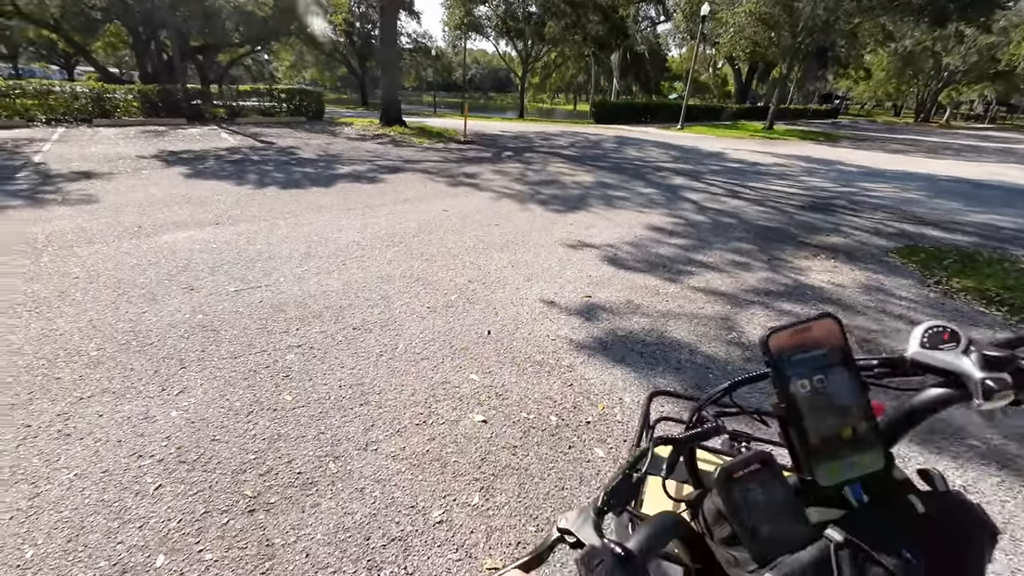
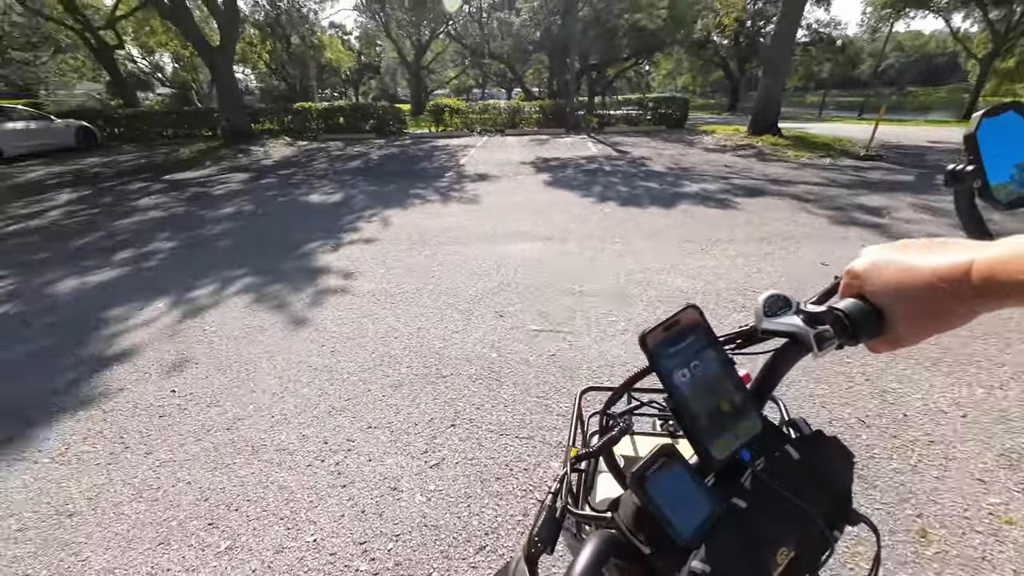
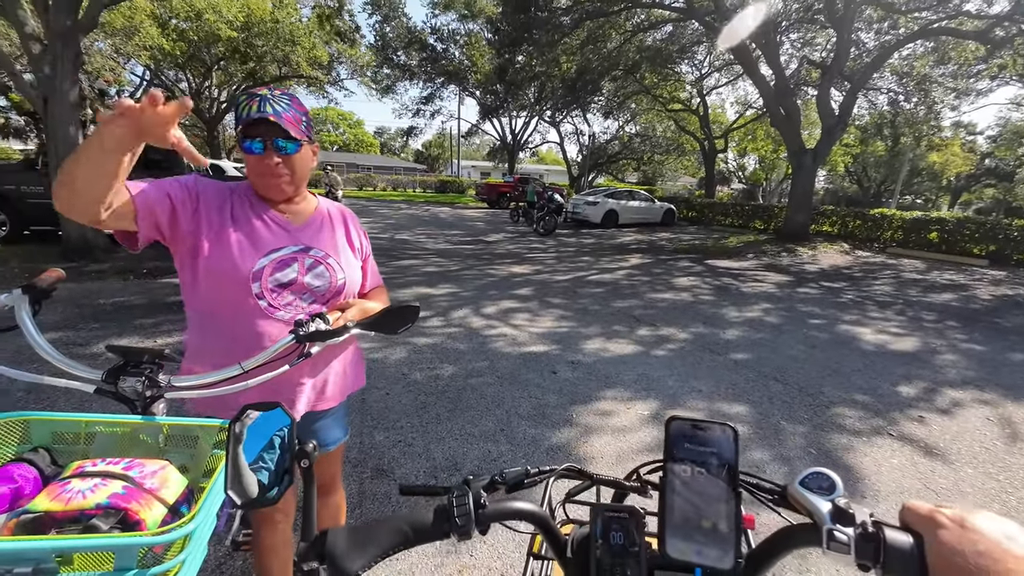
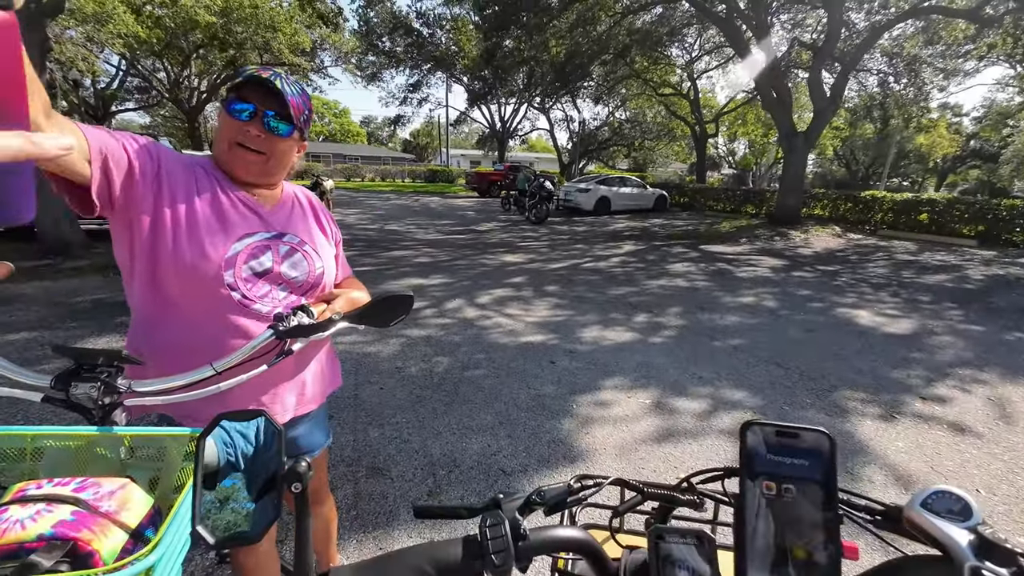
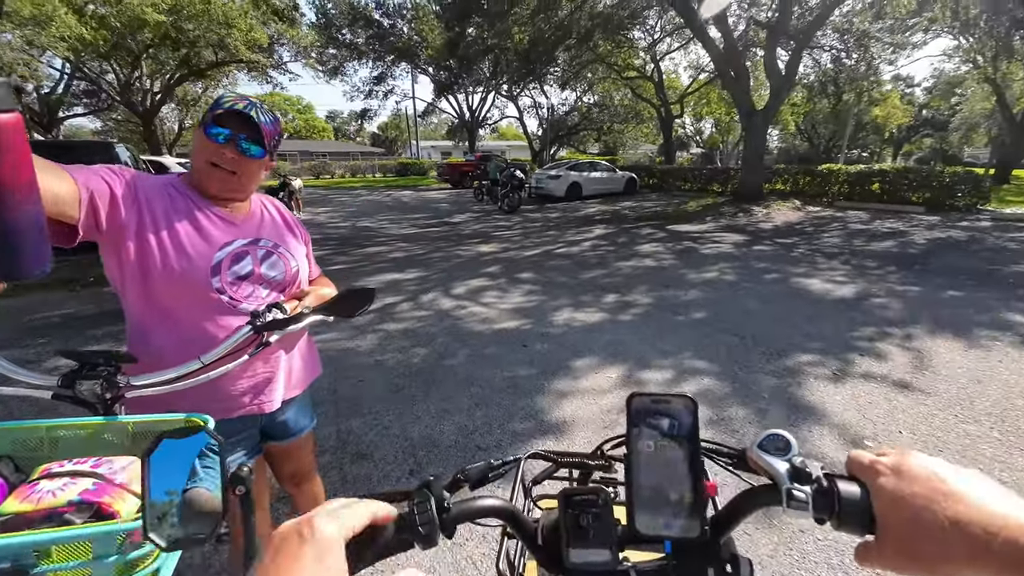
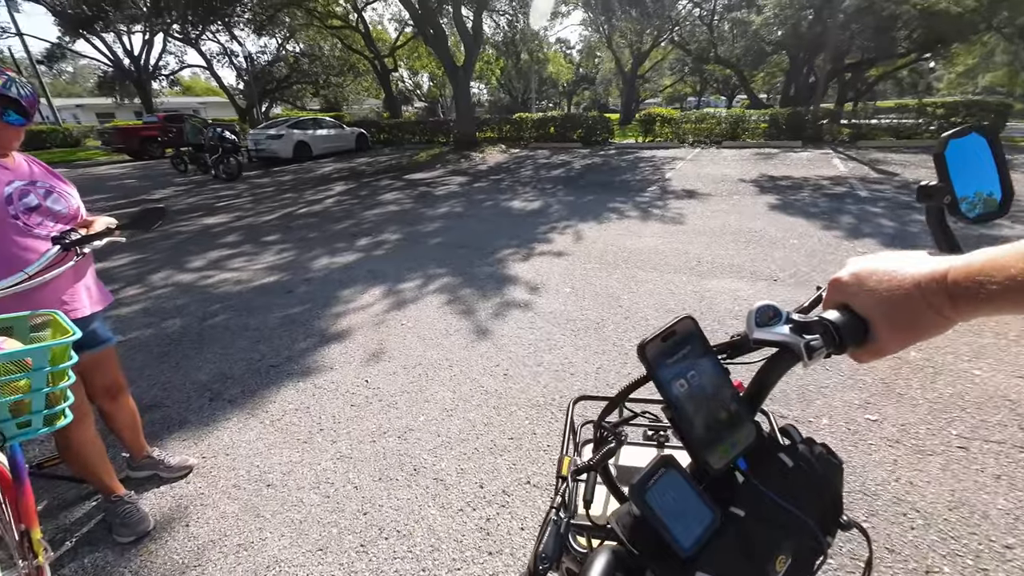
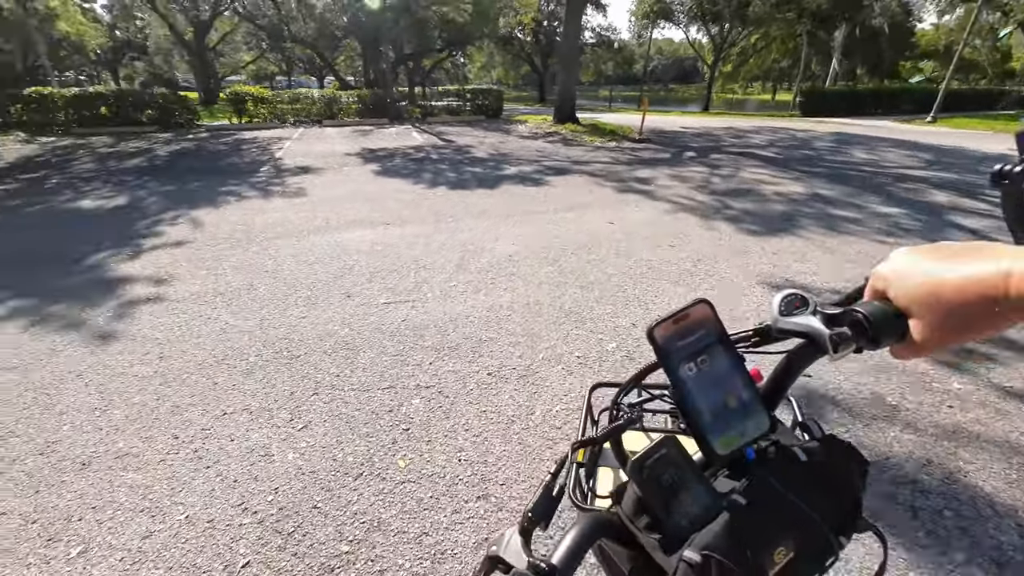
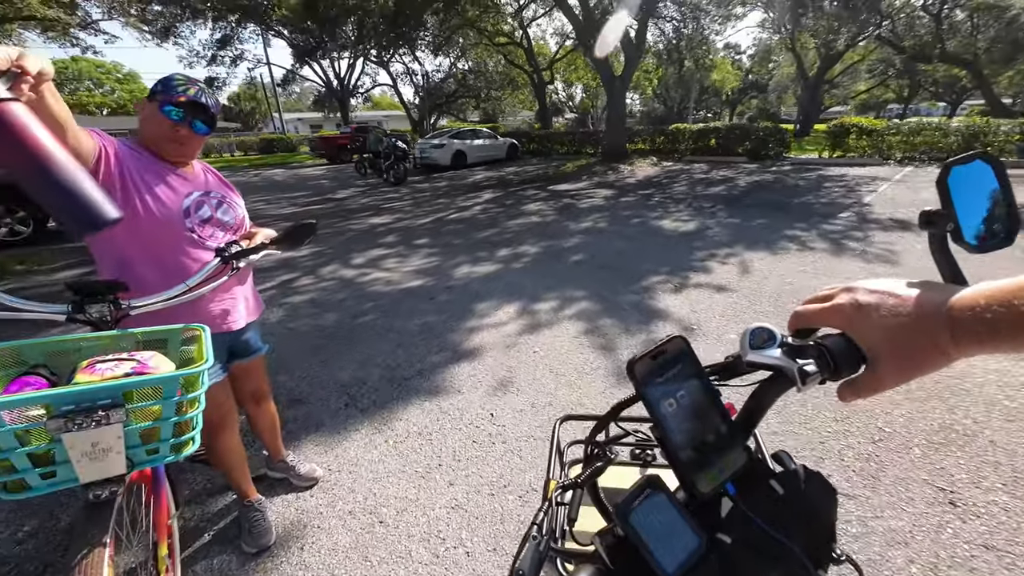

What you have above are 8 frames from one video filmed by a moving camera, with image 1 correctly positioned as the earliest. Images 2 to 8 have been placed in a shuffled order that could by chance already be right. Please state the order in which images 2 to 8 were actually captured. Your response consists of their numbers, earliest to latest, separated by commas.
7, 2, 6, 8, 5, 4, 3
